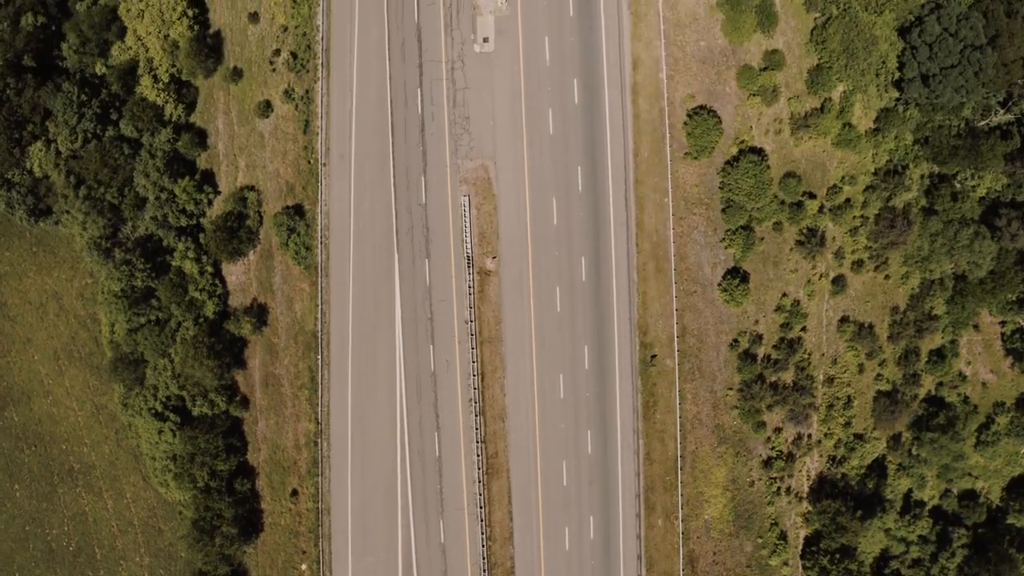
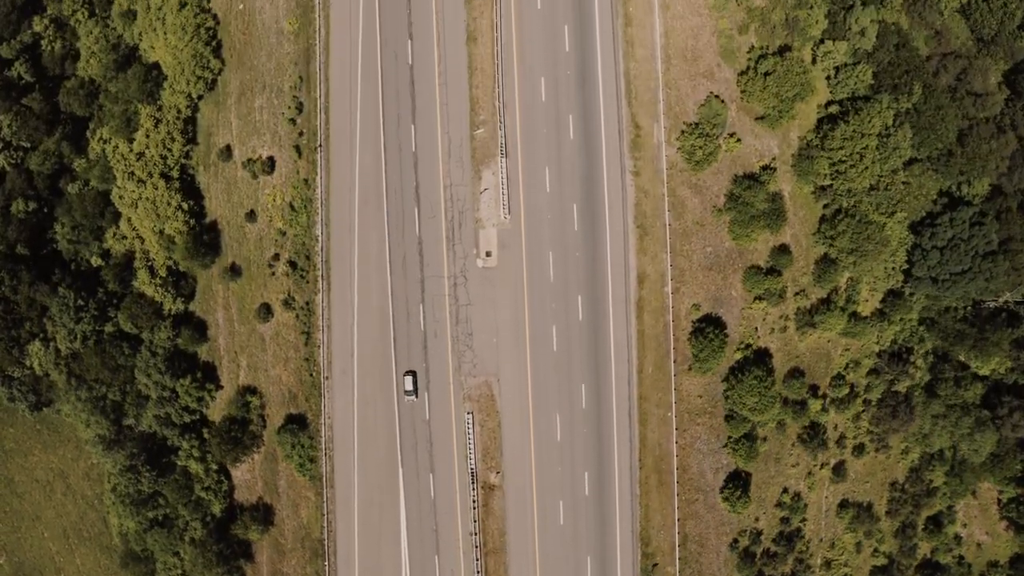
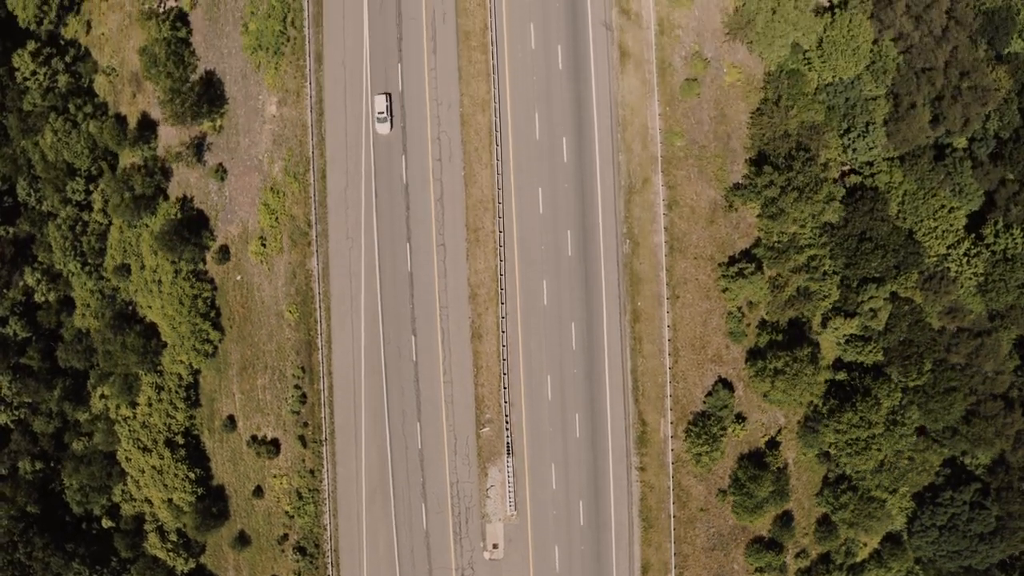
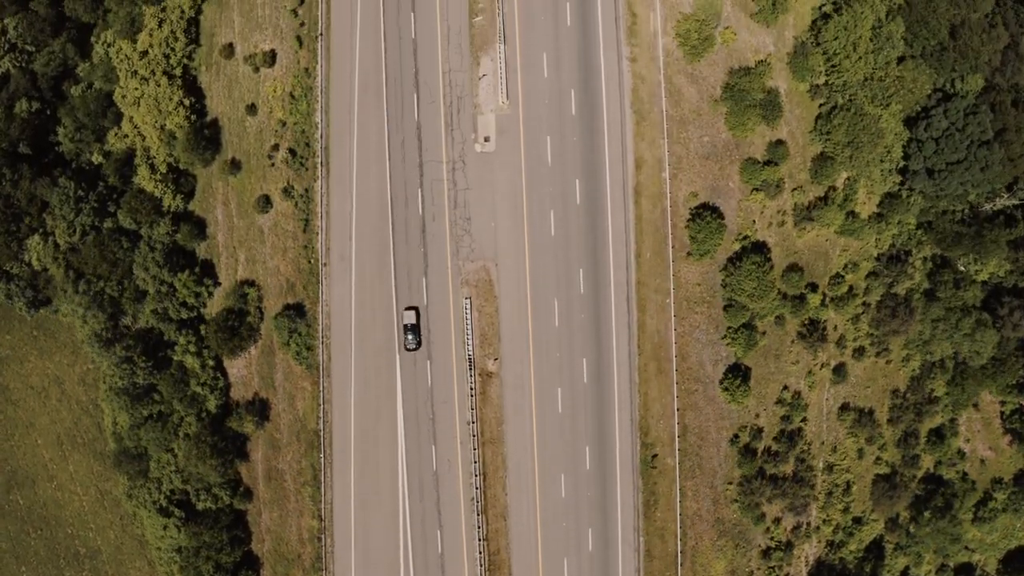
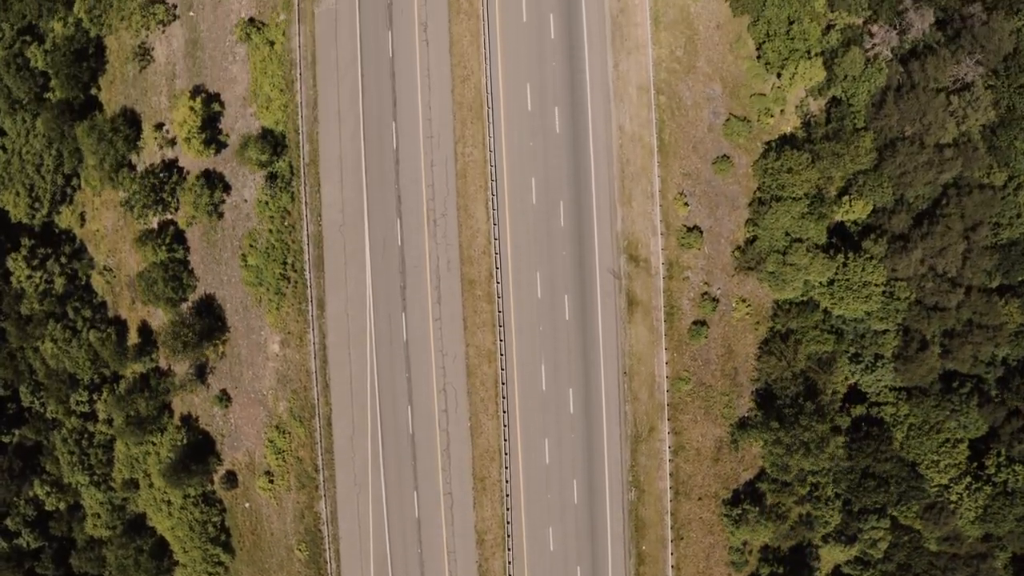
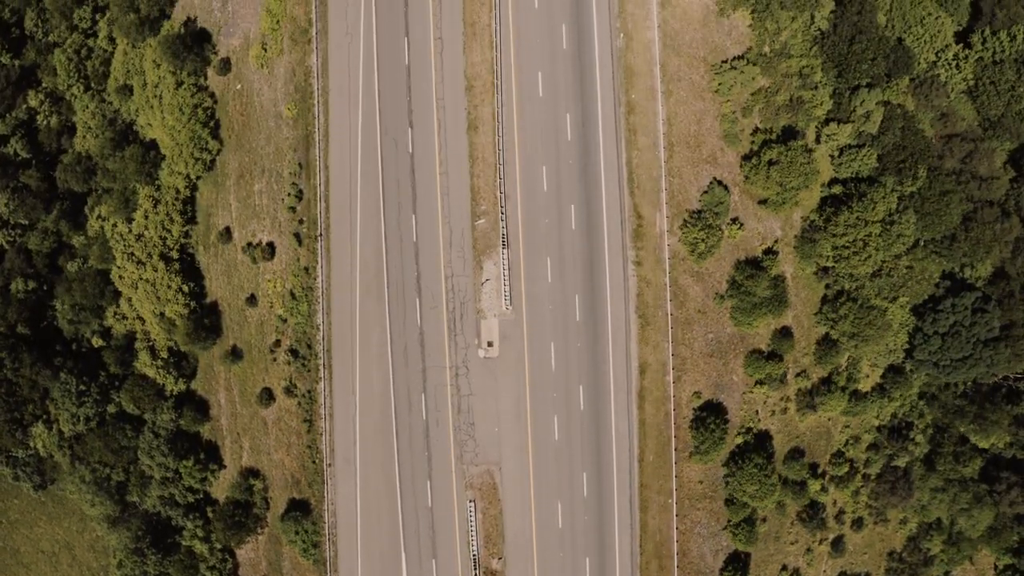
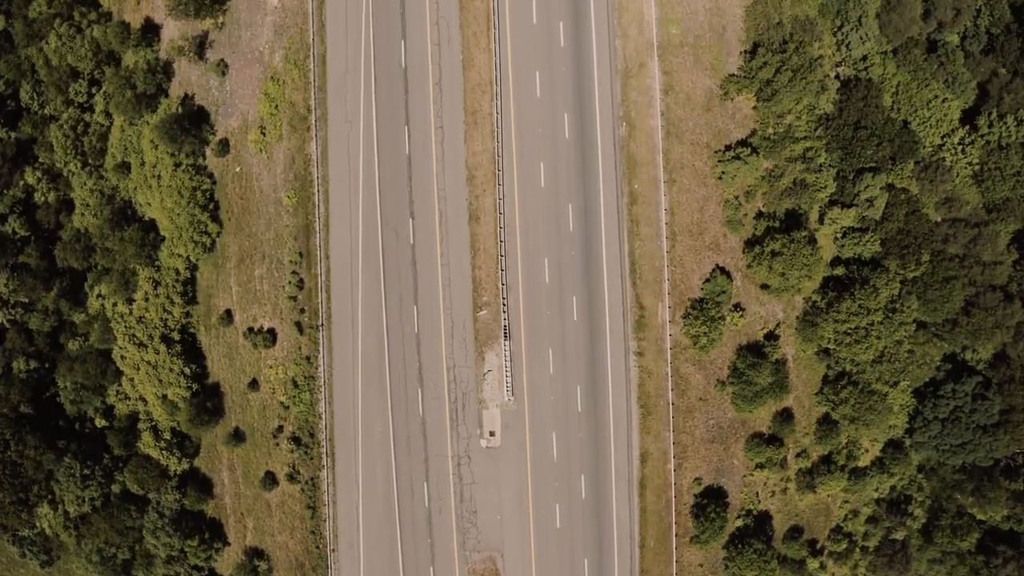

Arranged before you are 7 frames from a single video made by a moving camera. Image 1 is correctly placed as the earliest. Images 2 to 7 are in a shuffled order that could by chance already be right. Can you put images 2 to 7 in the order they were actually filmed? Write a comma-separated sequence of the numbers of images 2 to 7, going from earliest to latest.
4, 2, 6, 7, 3, 5
